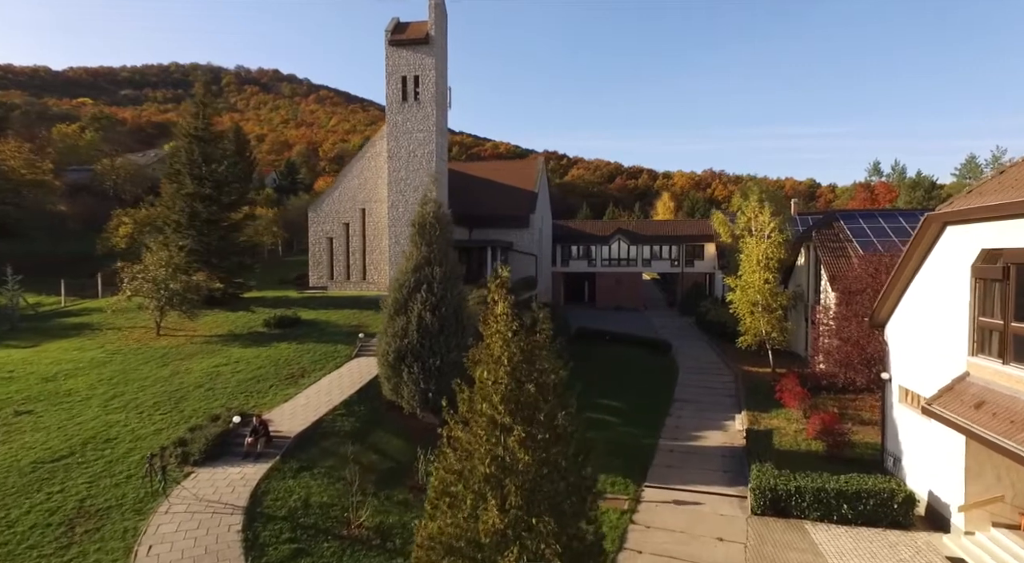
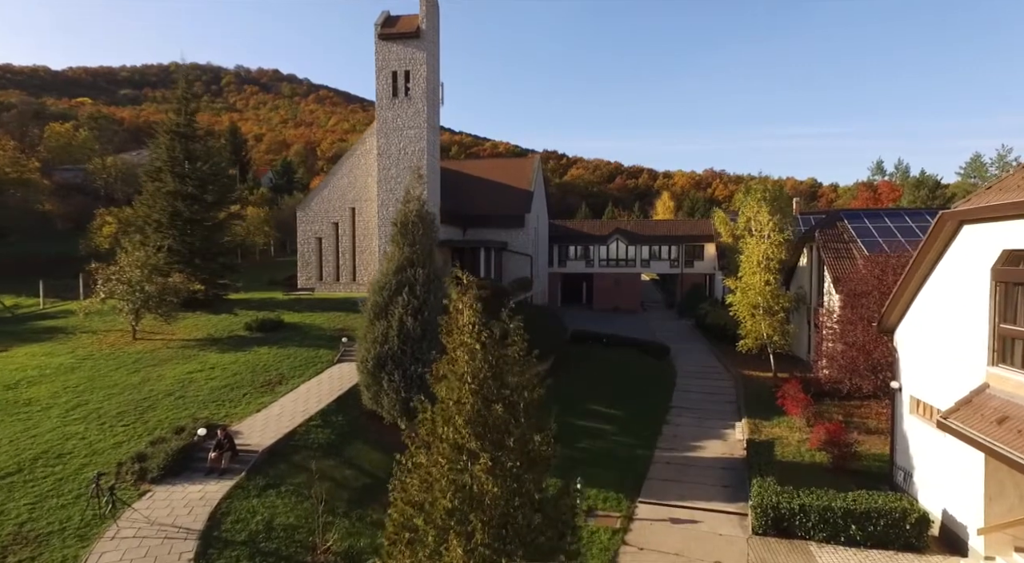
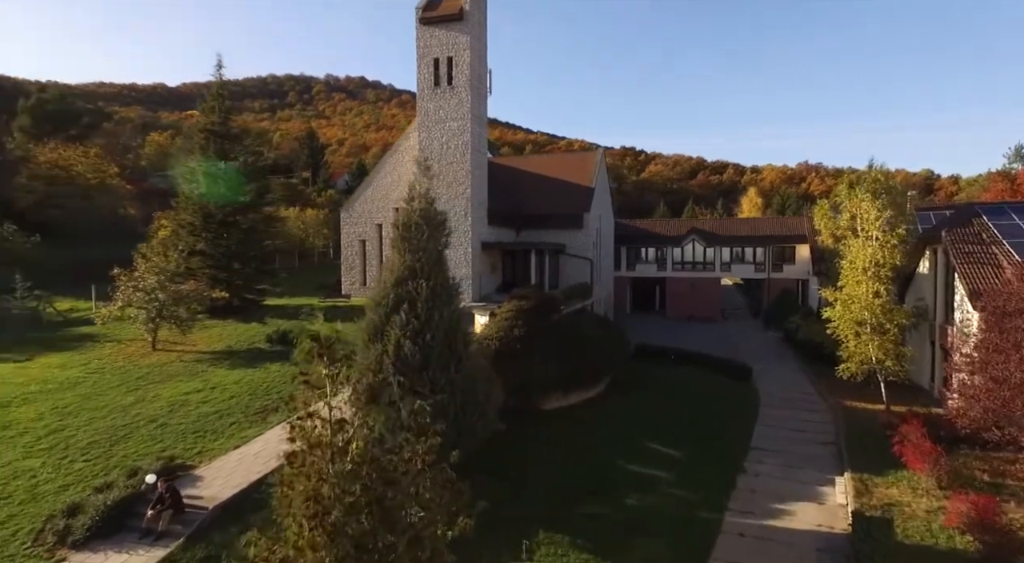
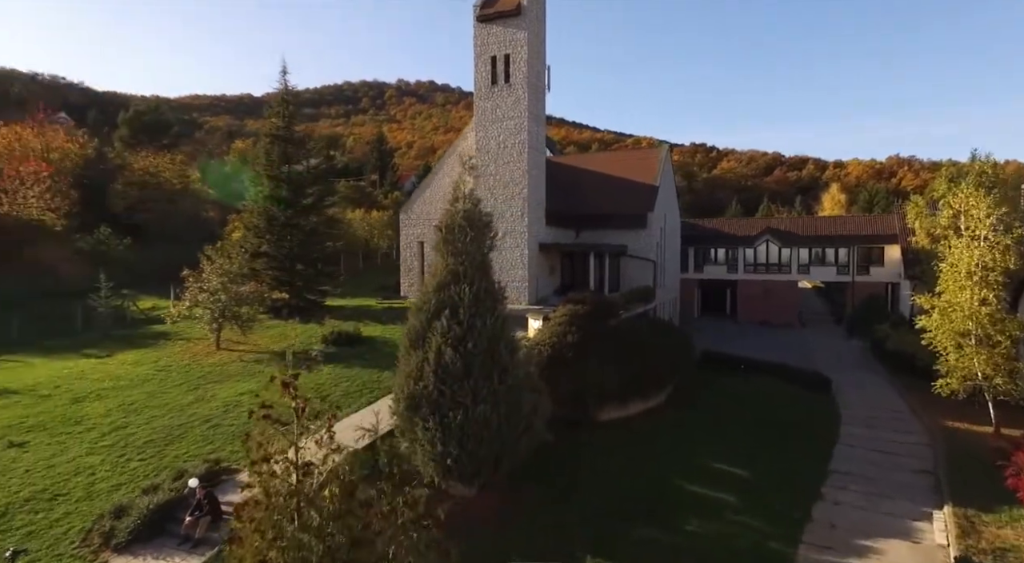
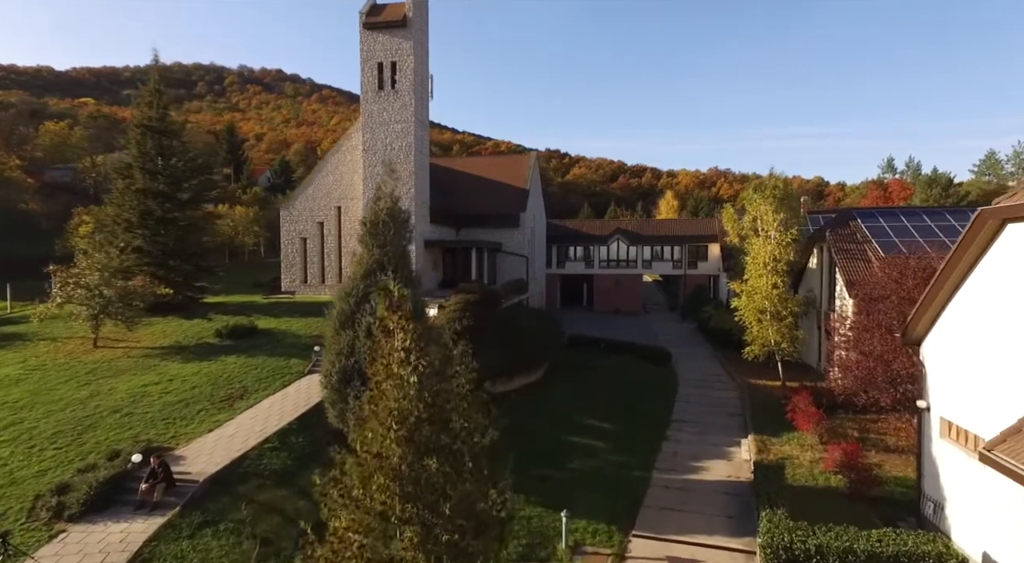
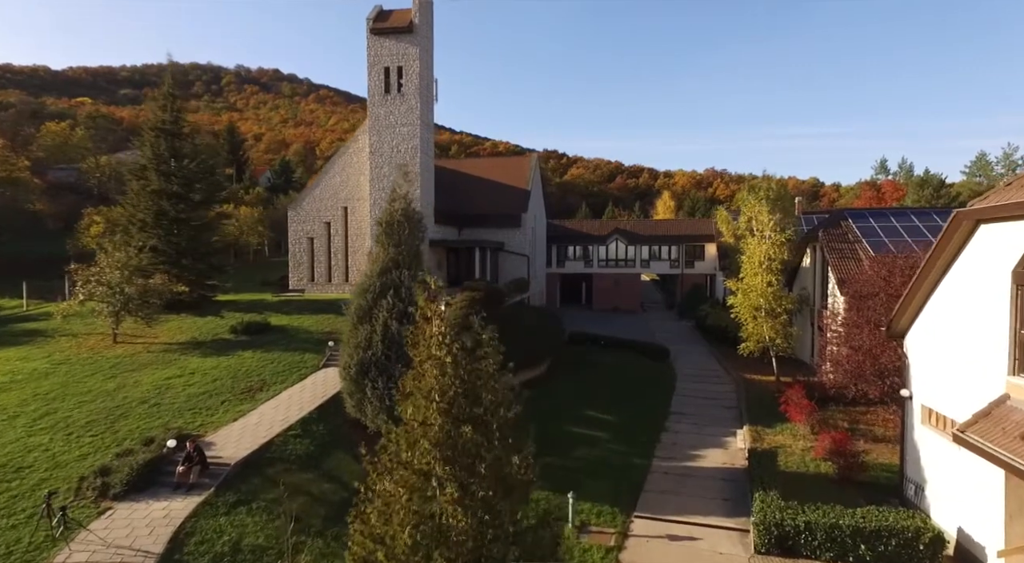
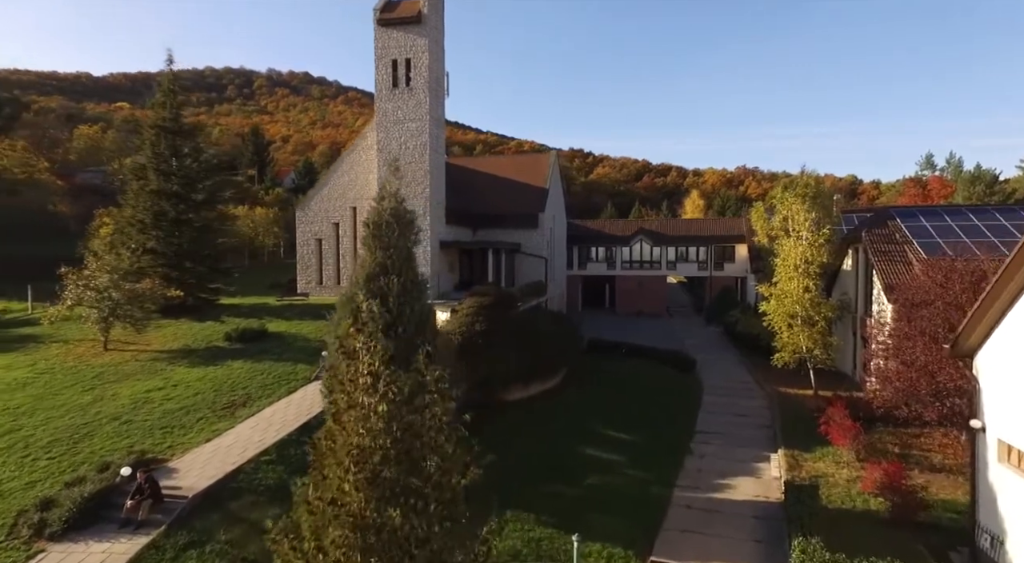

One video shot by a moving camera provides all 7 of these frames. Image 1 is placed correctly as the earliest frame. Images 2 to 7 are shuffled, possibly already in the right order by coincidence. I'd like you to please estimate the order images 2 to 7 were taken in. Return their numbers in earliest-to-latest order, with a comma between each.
2, 6, 5, 7, 3, 4
